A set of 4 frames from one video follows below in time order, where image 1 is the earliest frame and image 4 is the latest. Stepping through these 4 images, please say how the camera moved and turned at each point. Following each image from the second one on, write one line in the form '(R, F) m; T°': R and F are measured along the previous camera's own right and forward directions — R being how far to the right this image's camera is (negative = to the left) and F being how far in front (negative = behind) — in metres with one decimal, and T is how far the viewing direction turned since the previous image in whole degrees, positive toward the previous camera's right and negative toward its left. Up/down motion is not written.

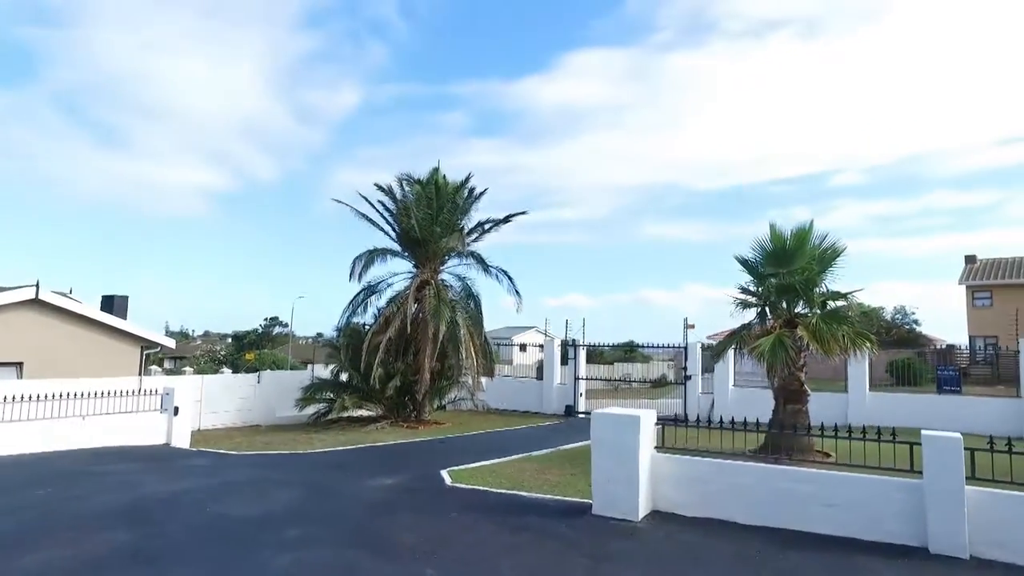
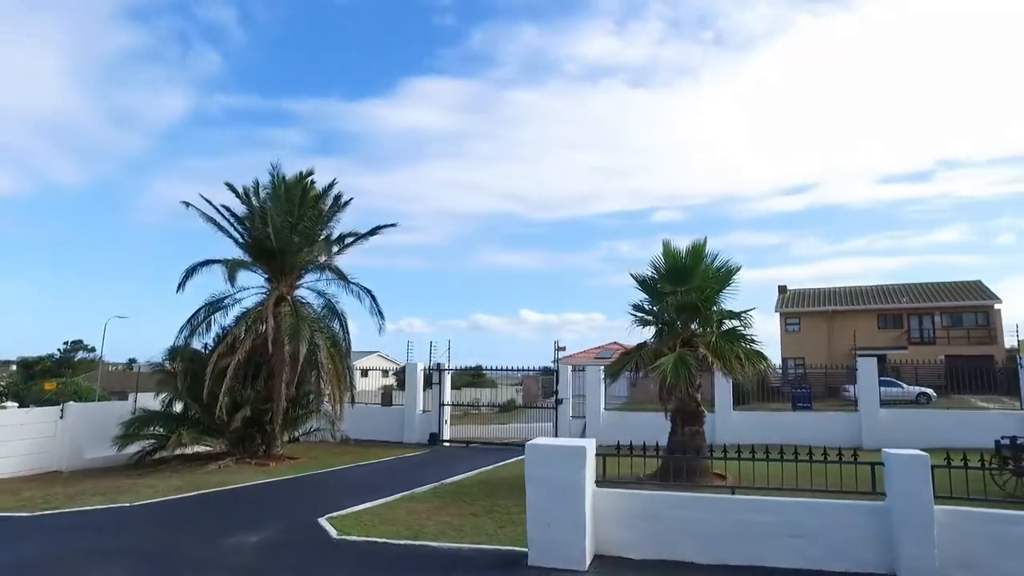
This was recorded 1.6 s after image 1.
(-0.8, +1.3) m; +14°
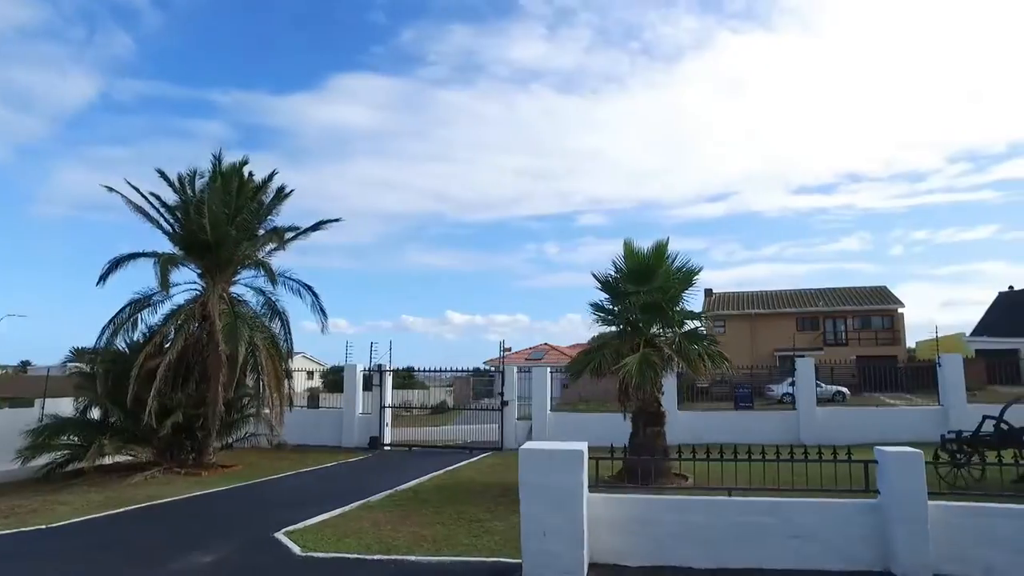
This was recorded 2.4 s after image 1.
(-0.6, +0.4) m; +6°
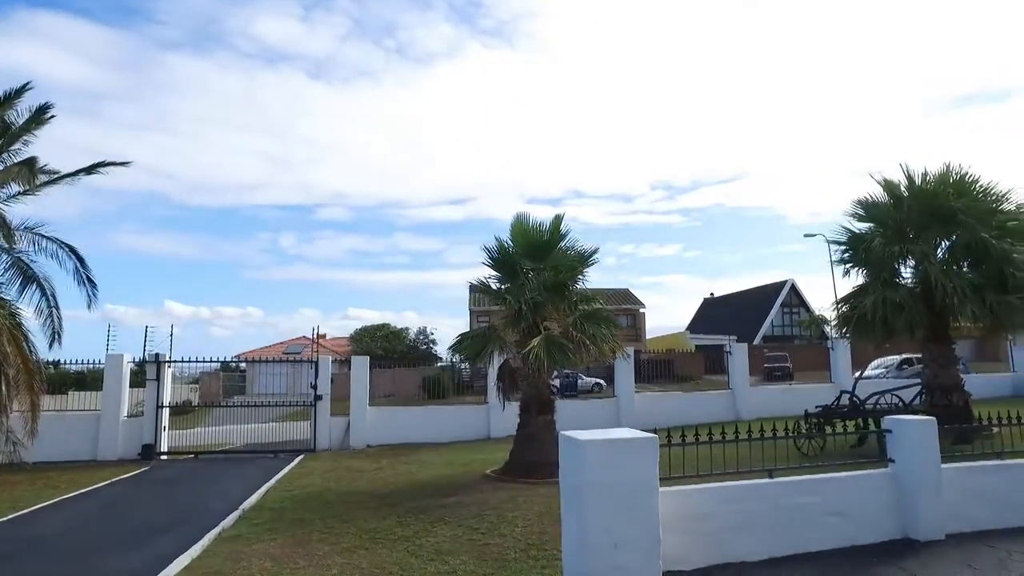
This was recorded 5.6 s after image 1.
(-2.1, +1.9) m; +22°
